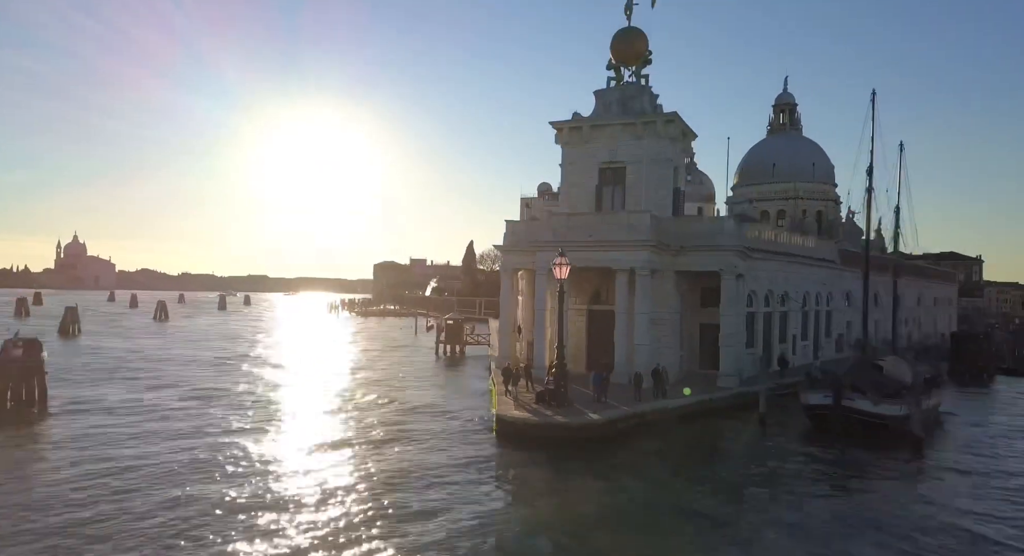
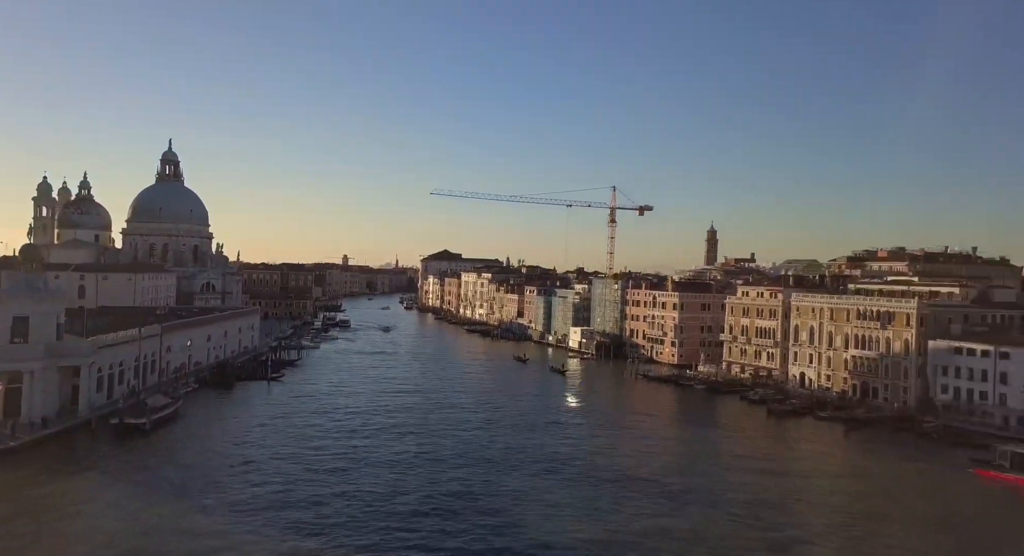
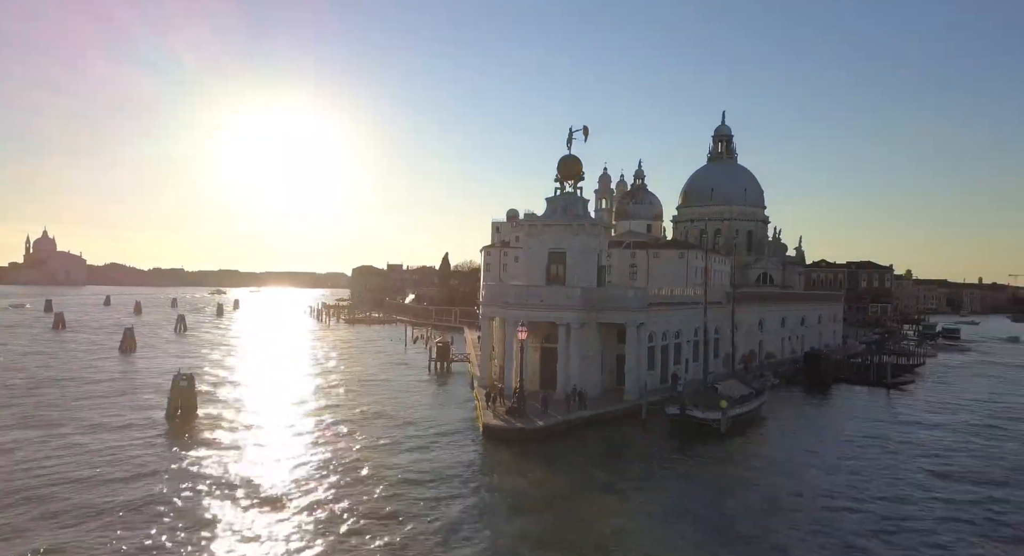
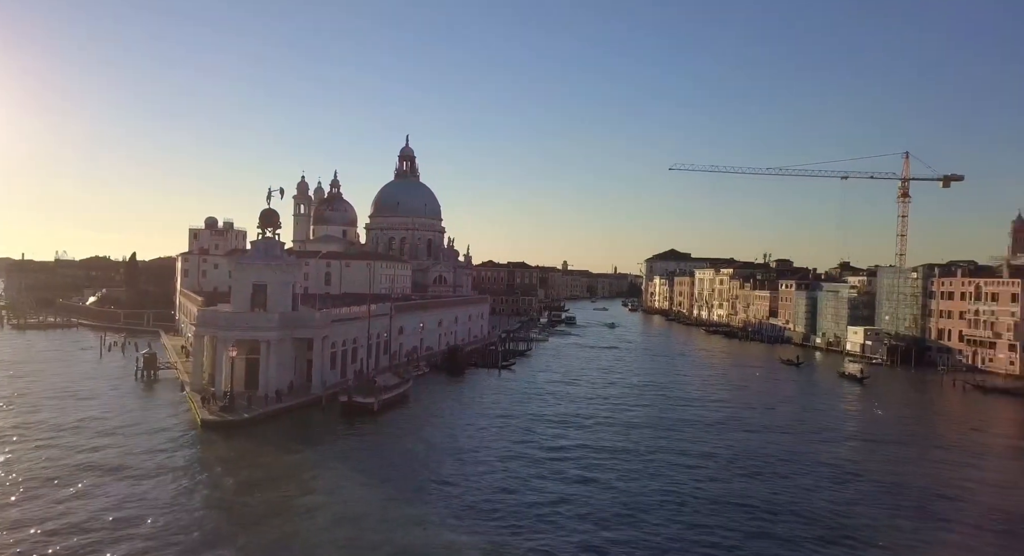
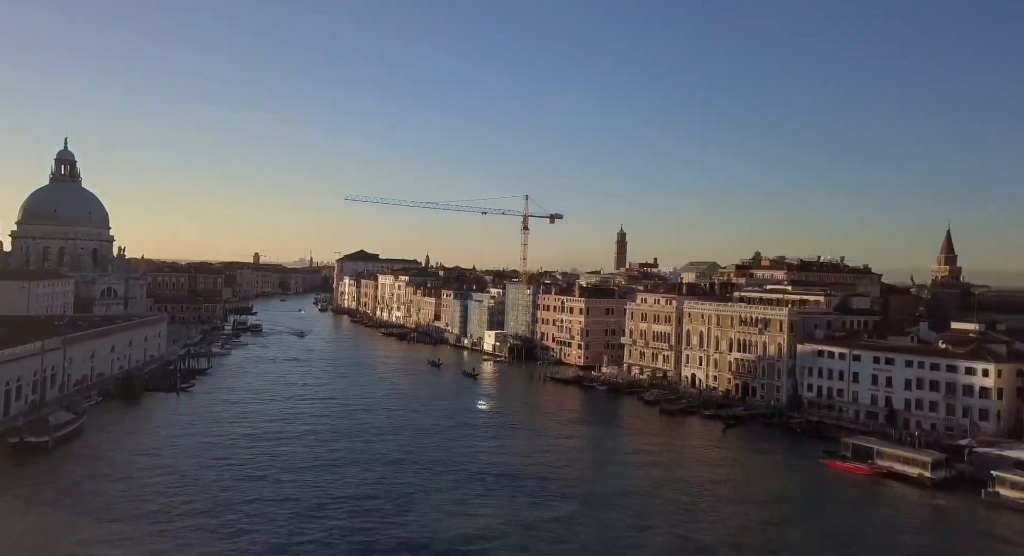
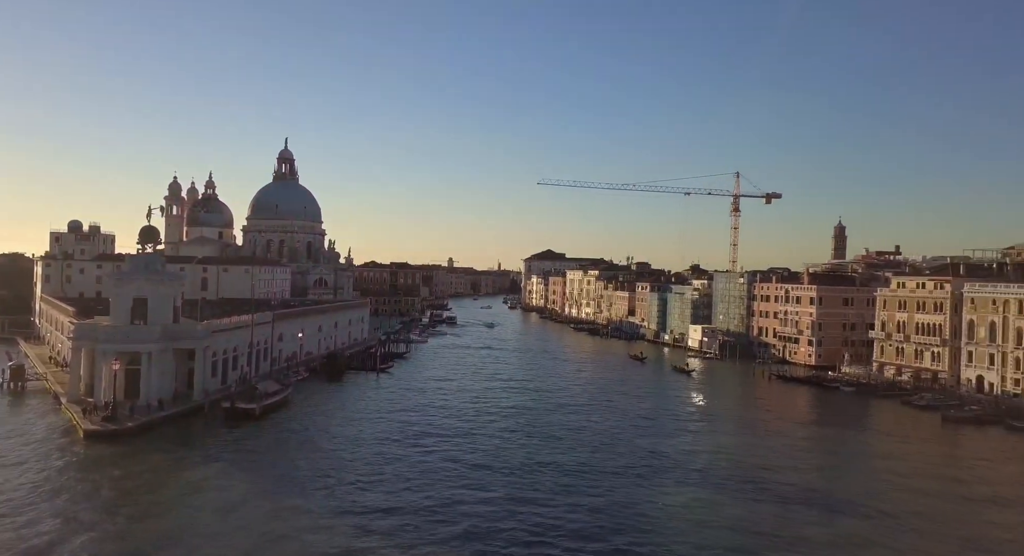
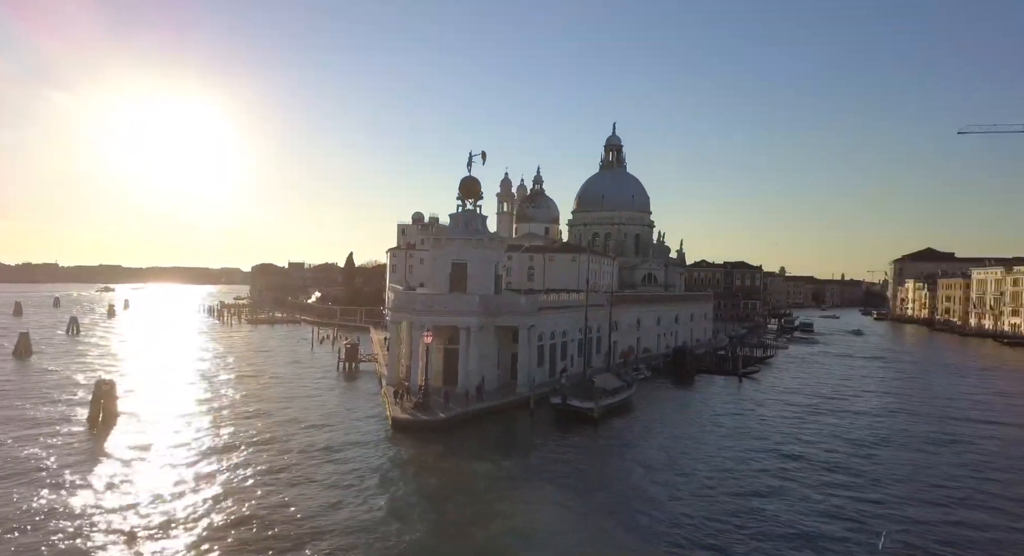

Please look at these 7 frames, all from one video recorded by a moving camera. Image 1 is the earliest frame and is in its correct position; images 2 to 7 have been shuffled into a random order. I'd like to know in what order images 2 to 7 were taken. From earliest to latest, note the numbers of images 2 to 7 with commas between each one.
3, 7, 4, 6, 2, 5
